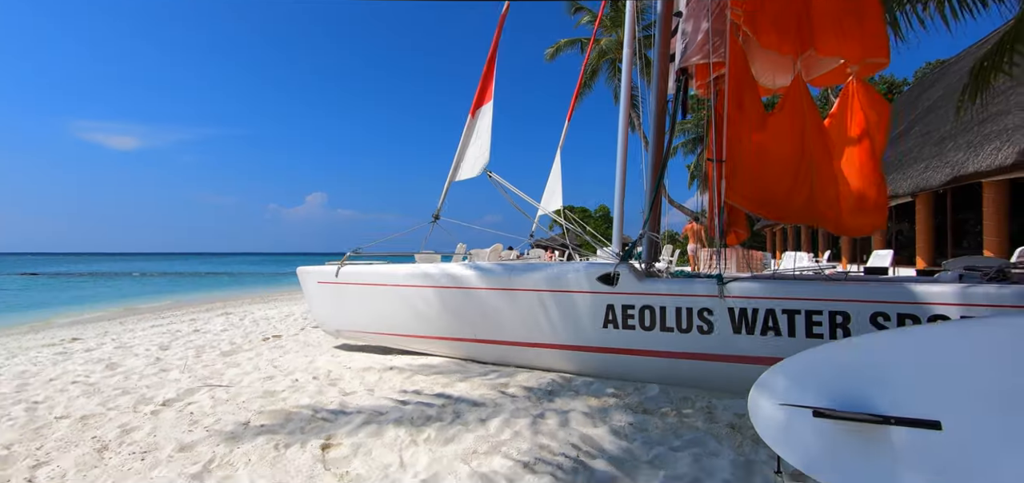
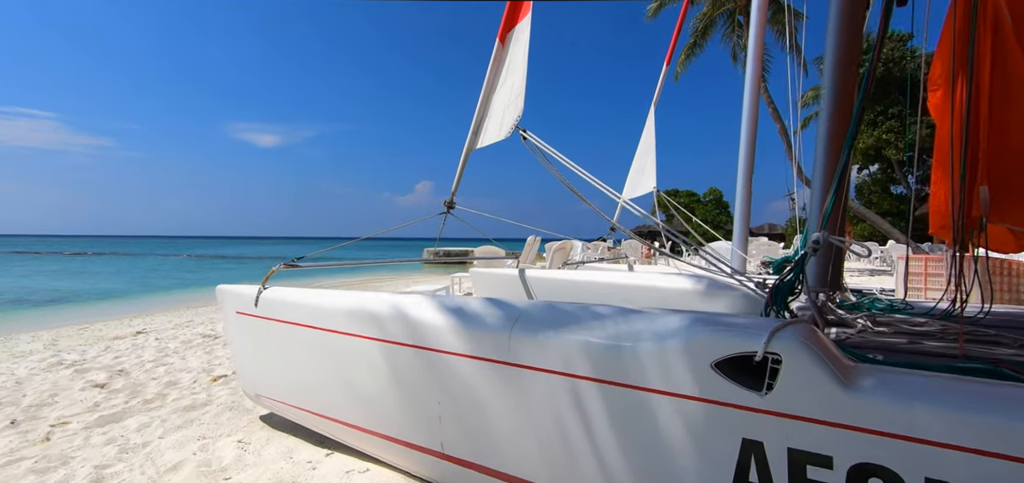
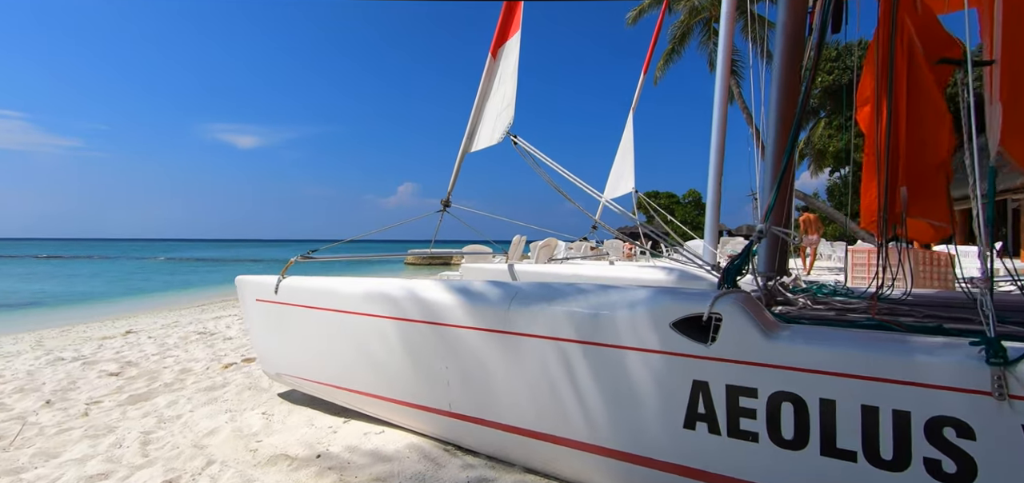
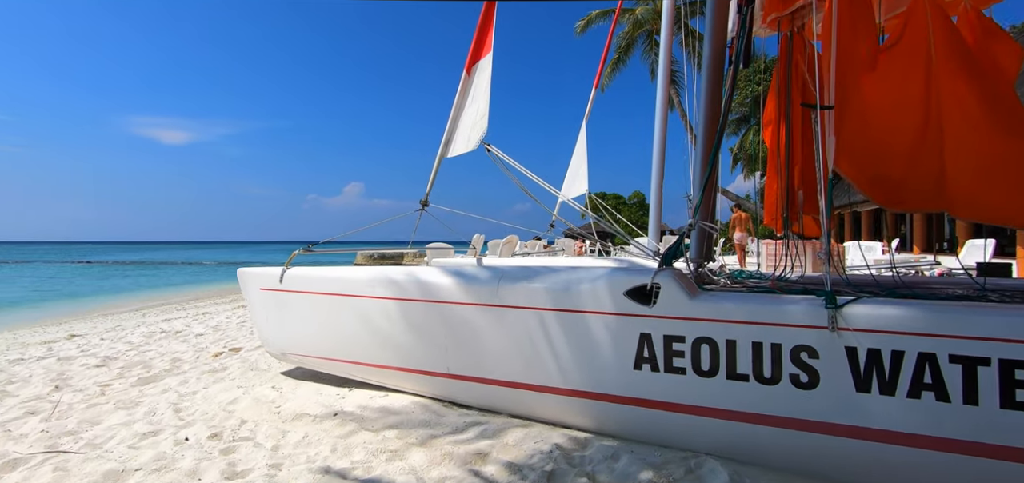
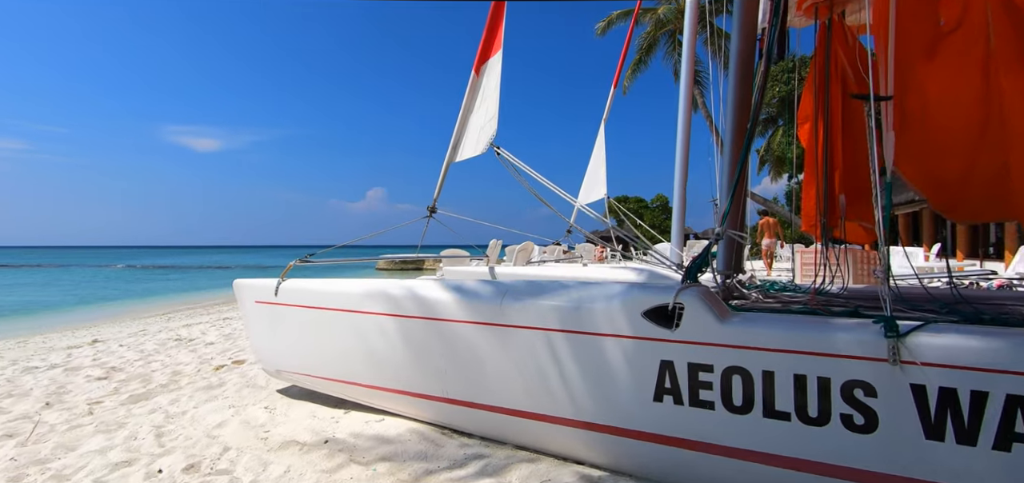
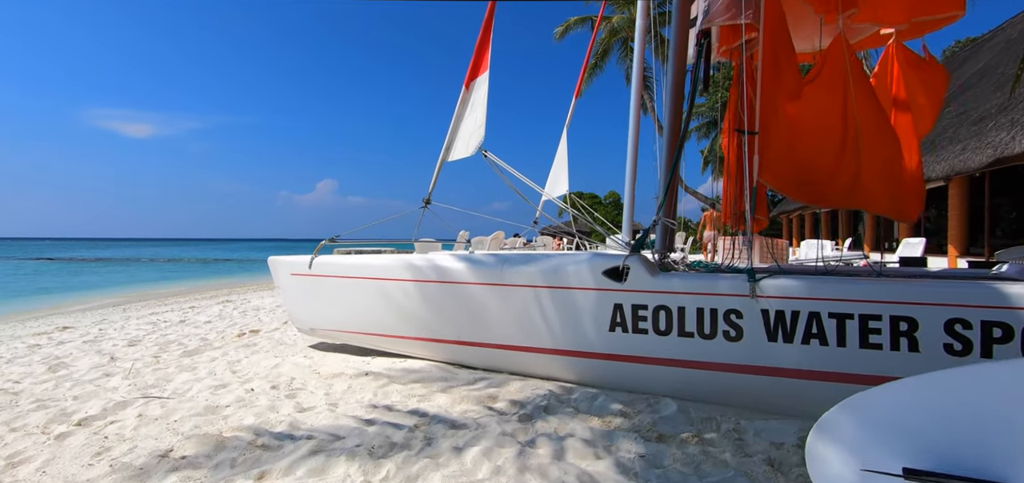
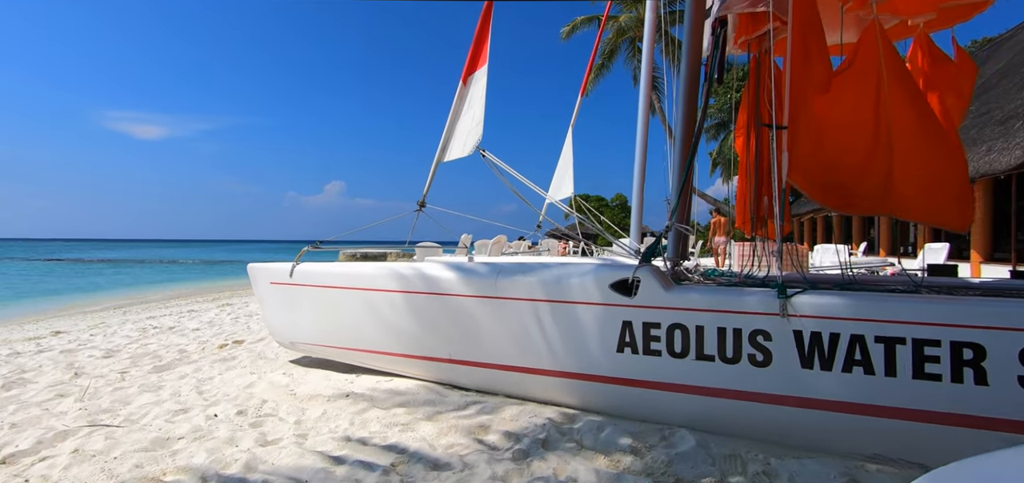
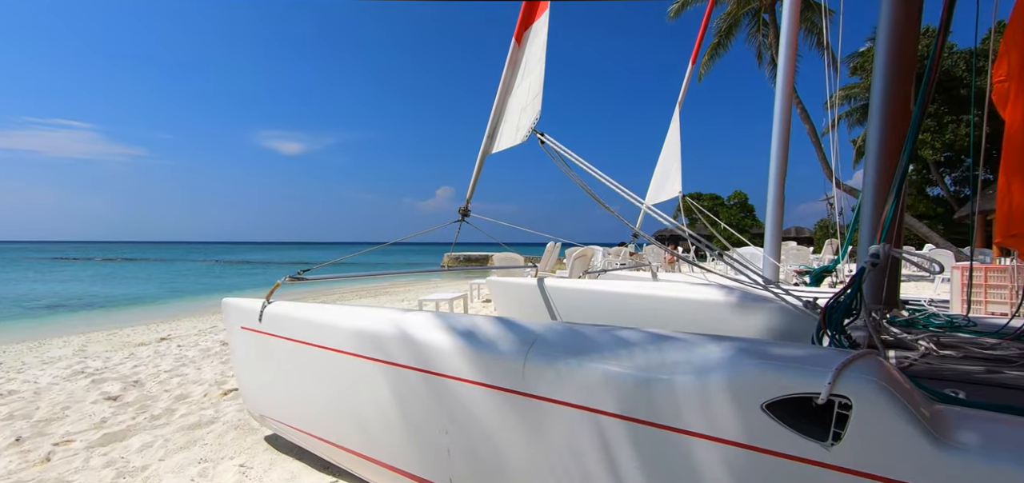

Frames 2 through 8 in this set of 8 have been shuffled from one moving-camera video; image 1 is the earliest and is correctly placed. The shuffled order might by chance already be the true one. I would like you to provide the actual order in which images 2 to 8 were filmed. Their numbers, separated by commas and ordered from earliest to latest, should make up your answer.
6, 7, 4, 5, 3, 2, 8
